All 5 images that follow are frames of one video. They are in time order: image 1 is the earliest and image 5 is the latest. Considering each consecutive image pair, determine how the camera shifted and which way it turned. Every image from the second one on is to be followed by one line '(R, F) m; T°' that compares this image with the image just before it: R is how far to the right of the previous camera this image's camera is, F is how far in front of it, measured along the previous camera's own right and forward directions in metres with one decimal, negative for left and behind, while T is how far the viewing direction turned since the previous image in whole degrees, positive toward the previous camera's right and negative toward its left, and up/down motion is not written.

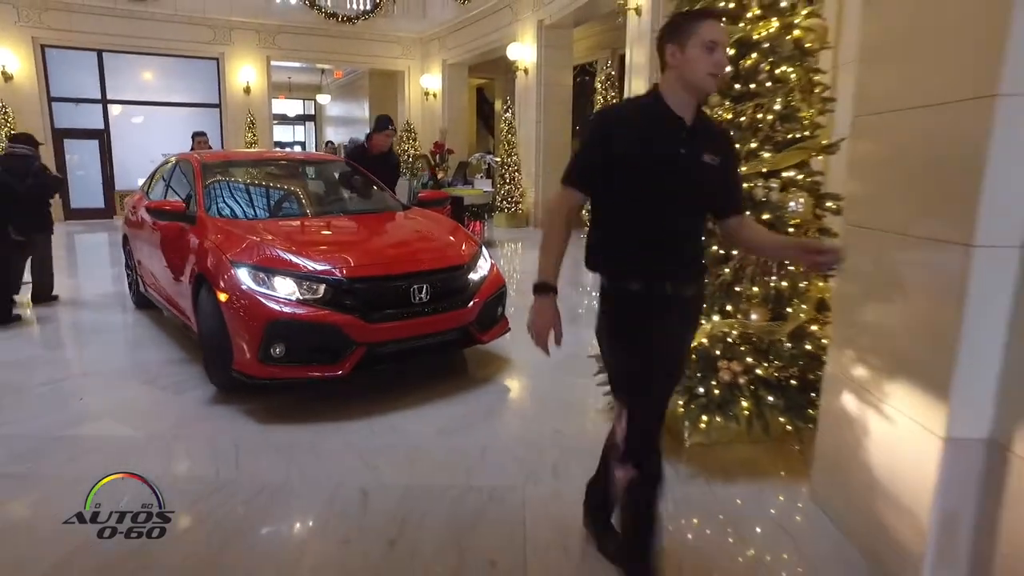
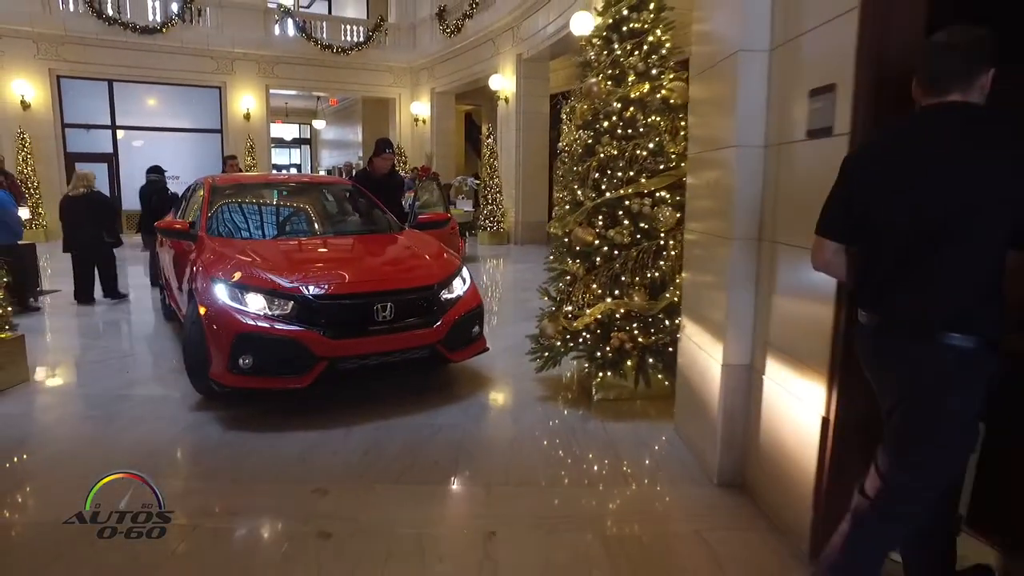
(+0.3, -1.1) m; 0°
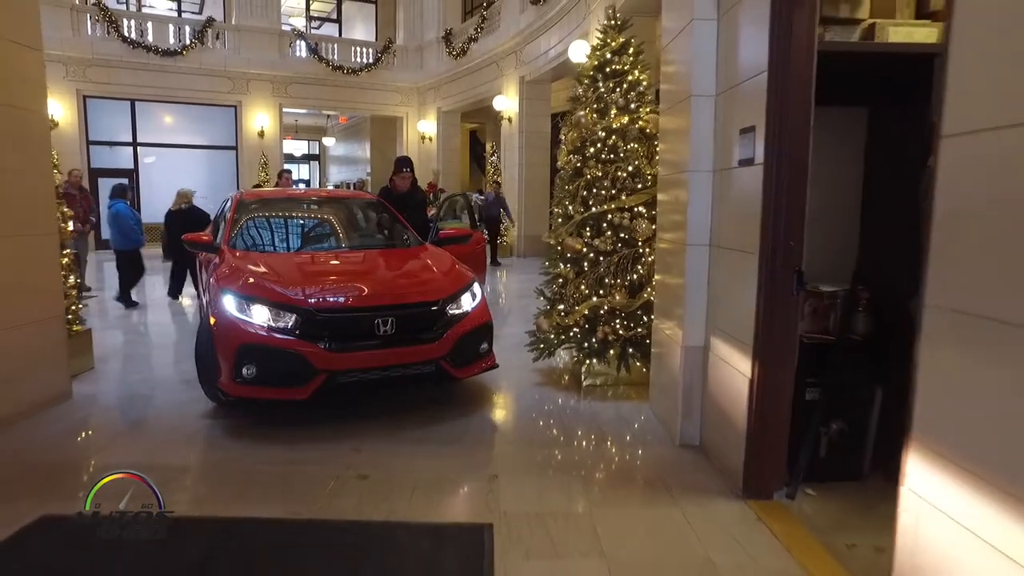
(0.0, -0.7) m; 0°
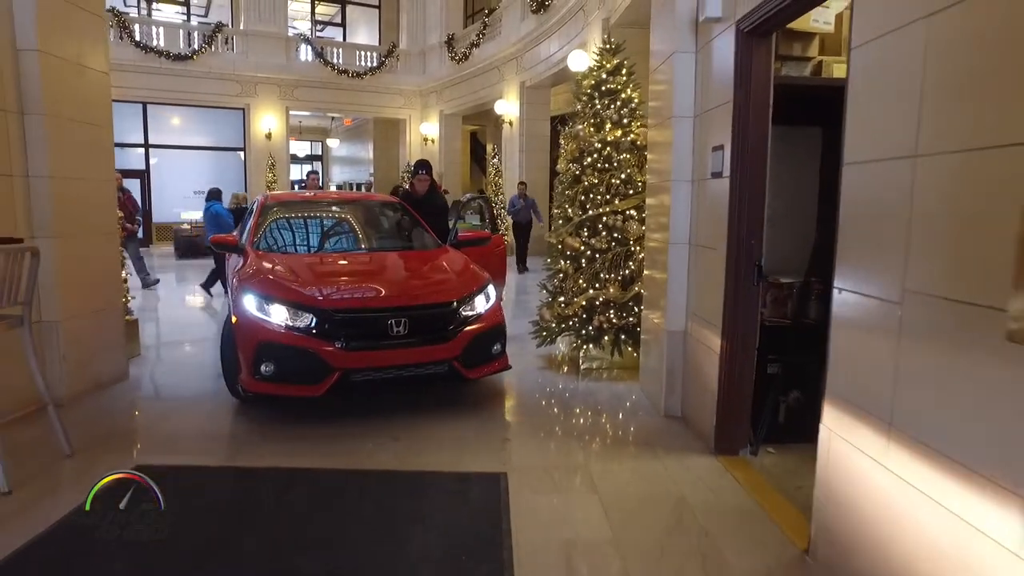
(-0.1, -0.6) m; 0°
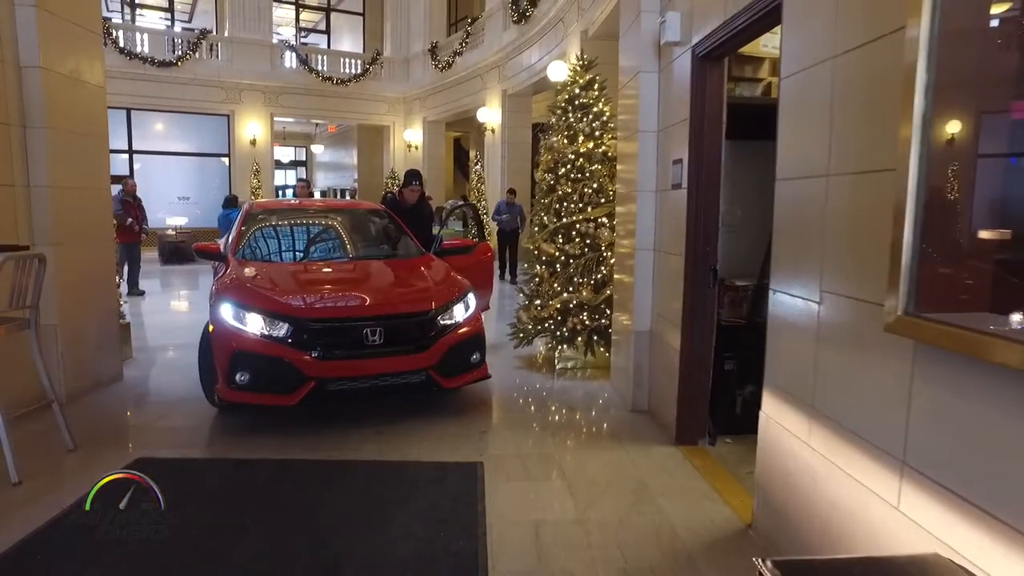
(+0.1, -0.3) m; +1°
